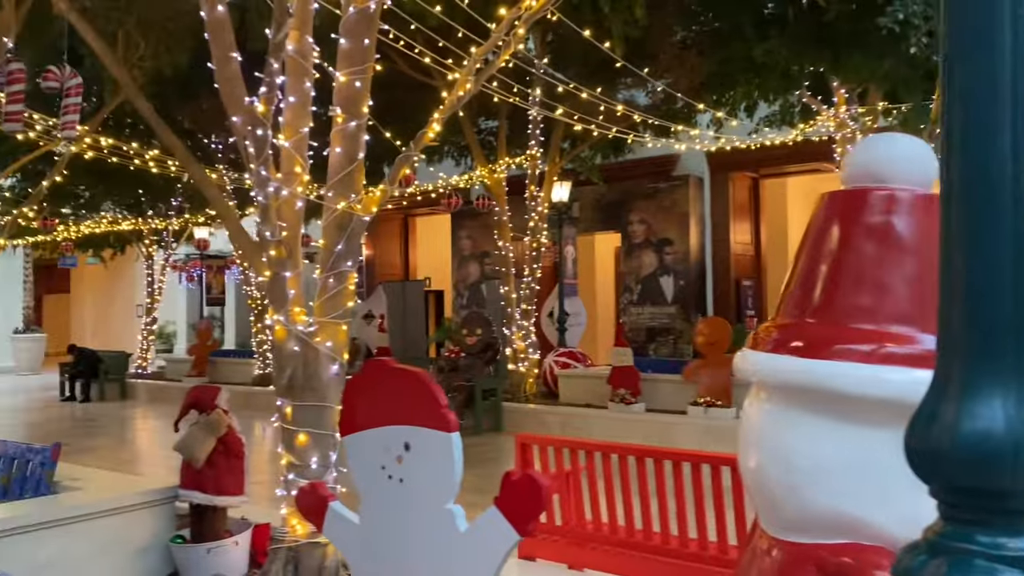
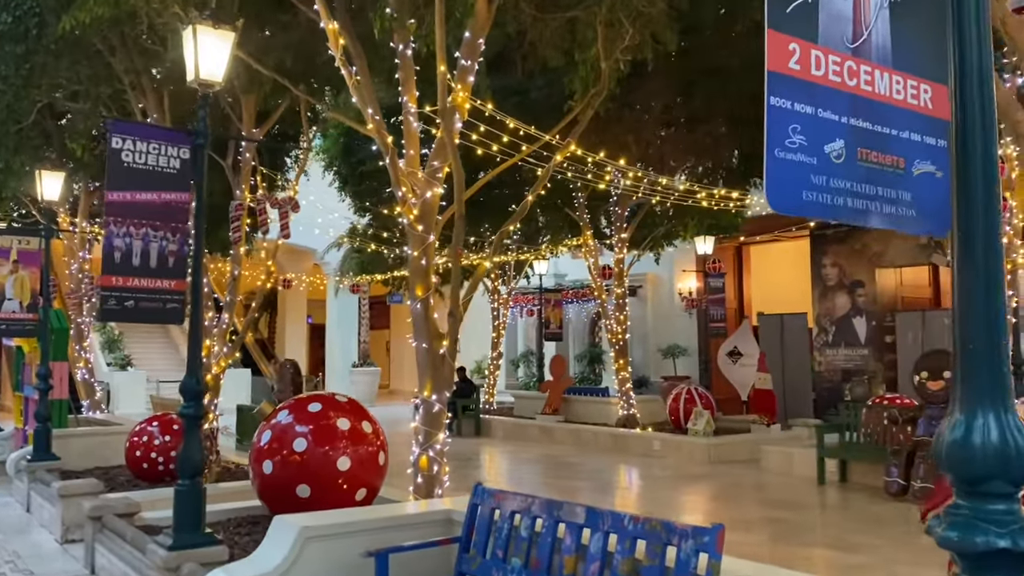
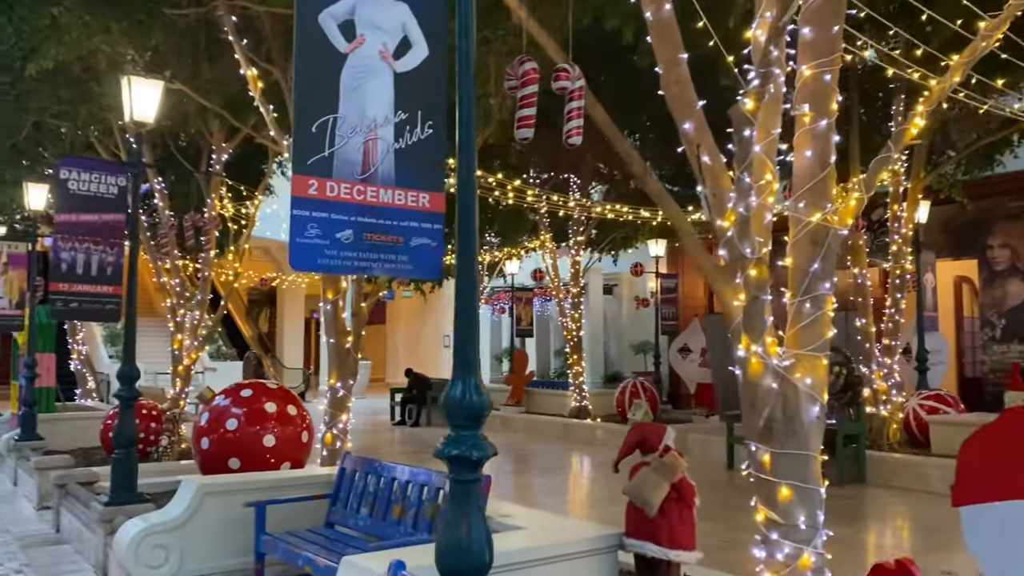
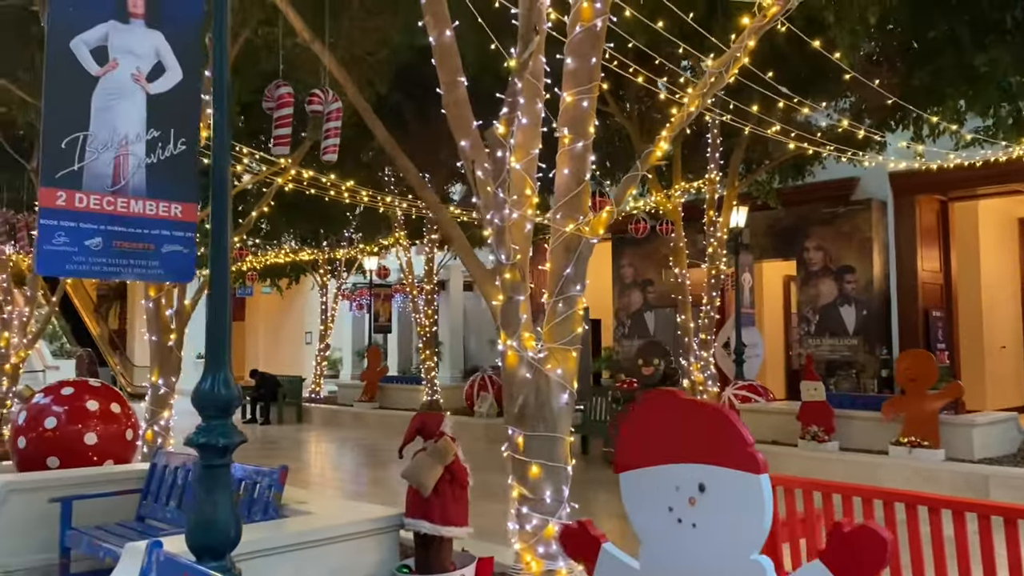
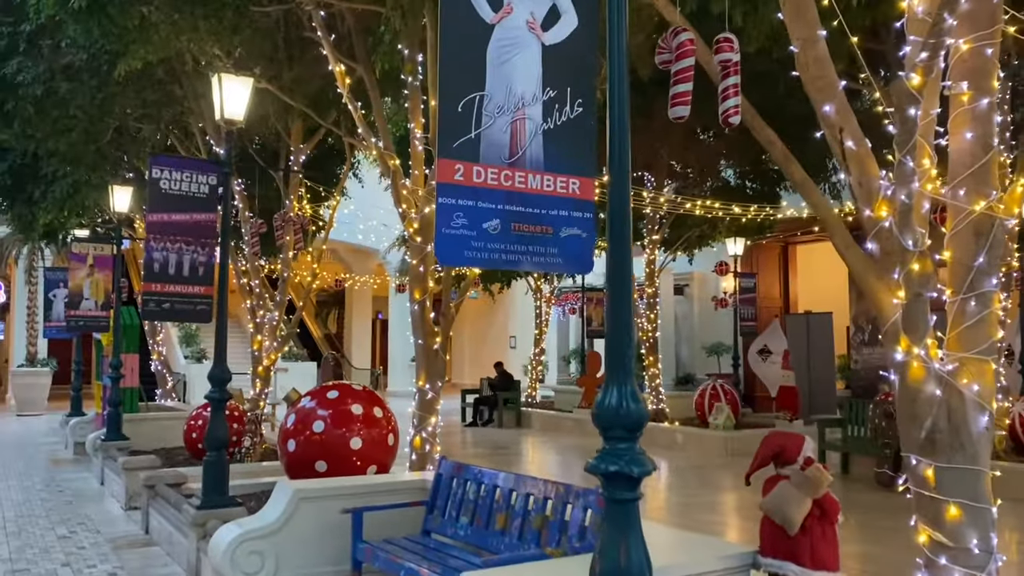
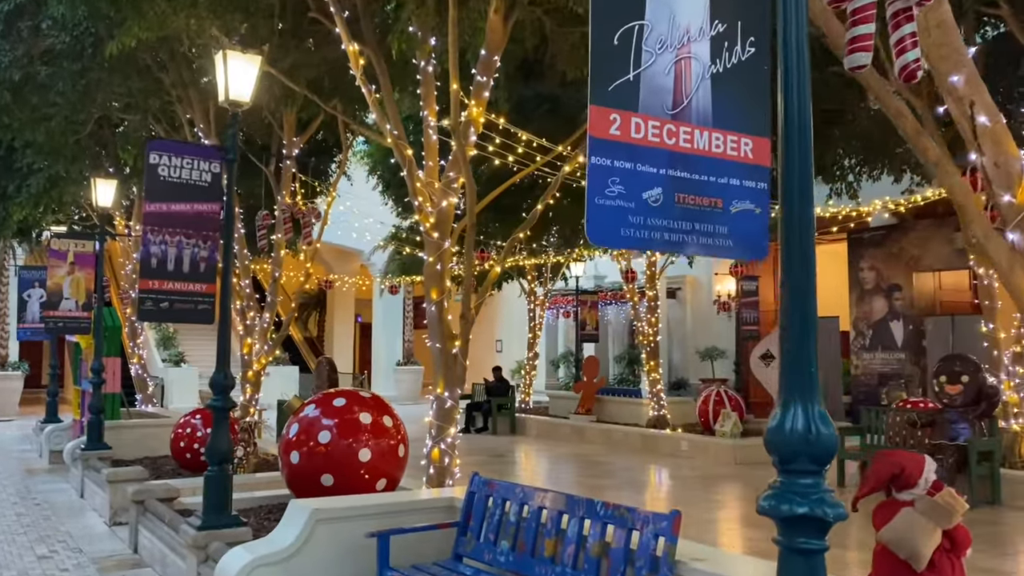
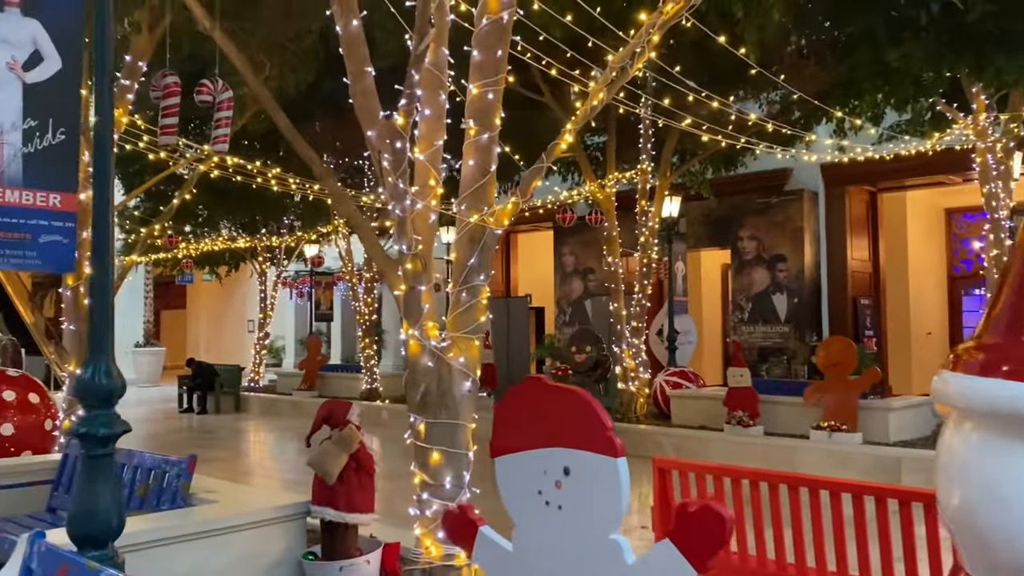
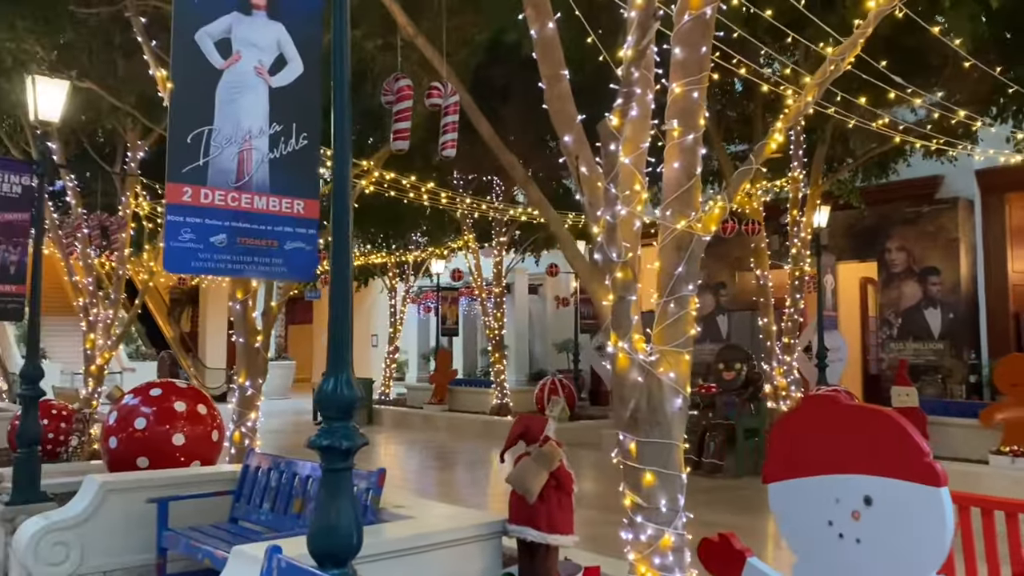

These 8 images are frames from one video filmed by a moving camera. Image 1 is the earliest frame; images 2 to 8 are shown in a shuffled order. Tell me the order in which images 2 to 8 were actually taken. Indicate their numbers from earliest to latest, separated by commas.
7, 4, 8, 3, 5, 6, 2
